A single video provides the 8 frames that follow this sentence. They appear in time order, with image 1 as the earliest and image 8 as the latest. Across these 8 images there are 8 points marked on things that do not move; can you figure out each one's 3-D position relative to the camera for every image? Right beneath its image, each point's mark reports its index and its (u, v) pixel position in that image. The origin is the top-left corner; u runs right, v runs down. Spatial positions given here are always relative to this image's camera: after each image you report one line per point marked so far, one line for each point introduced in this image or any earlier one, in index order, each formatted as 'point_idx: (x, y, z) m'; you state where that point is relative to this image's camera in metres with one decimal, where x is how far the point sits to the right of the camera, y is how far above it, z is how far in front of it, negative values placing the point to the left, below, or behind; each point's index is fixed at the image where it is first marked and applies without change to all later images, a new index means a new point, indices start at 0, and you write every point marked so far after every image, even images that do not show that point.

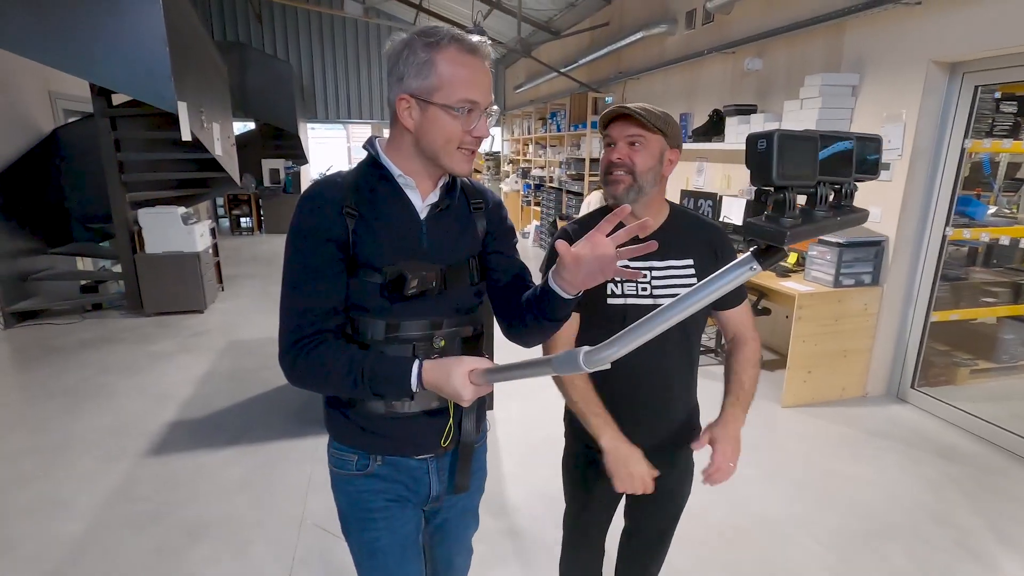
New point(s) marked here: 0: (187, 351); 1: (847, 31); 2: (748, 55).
0: (-2.4, -0.5, +3.9) m
1: (+2.0, +1.6, +3.2) m
2: (+1.8, +1.8, +4.1) m
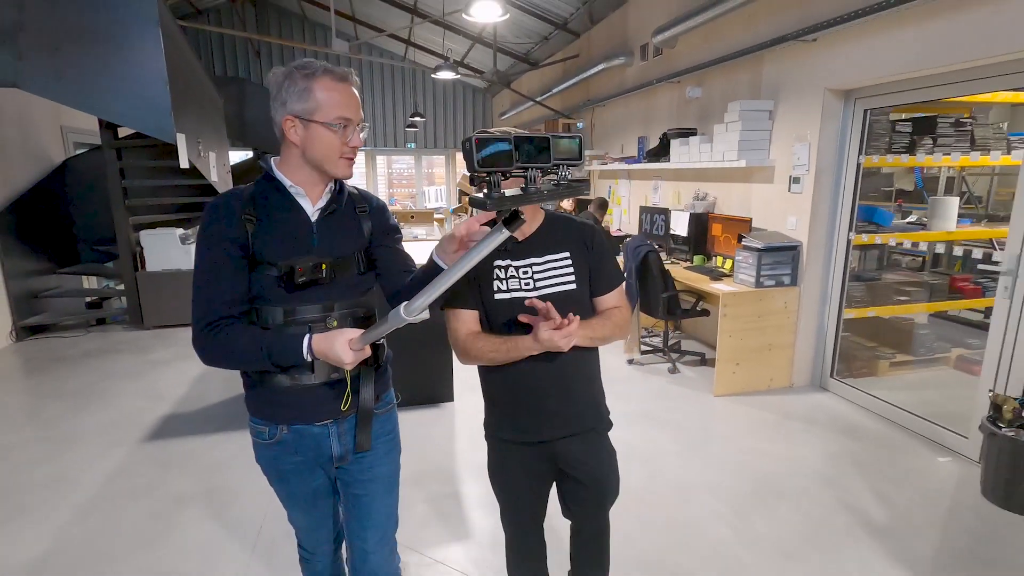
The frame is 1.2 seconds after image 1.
0: (-2.6, -0.6, +4.2) m
1: (+1.7, +1.5, +3.7) m
2: (+1.5, +1.7, +4.5) m
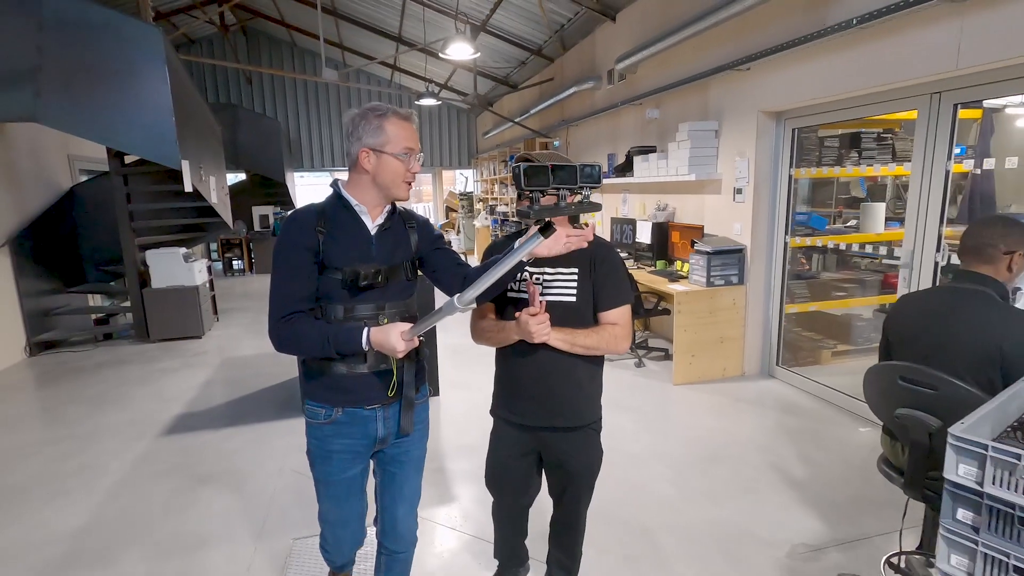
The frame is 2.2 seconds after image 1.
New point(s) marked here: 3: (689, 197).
0: (-2.8, -0.7, +4.6) m
1: (+1.5, +1.5, +4.1) m
2: (+1.3, +1.7, +5.0) m
3: (+1.5, +0.8, +4.4) m
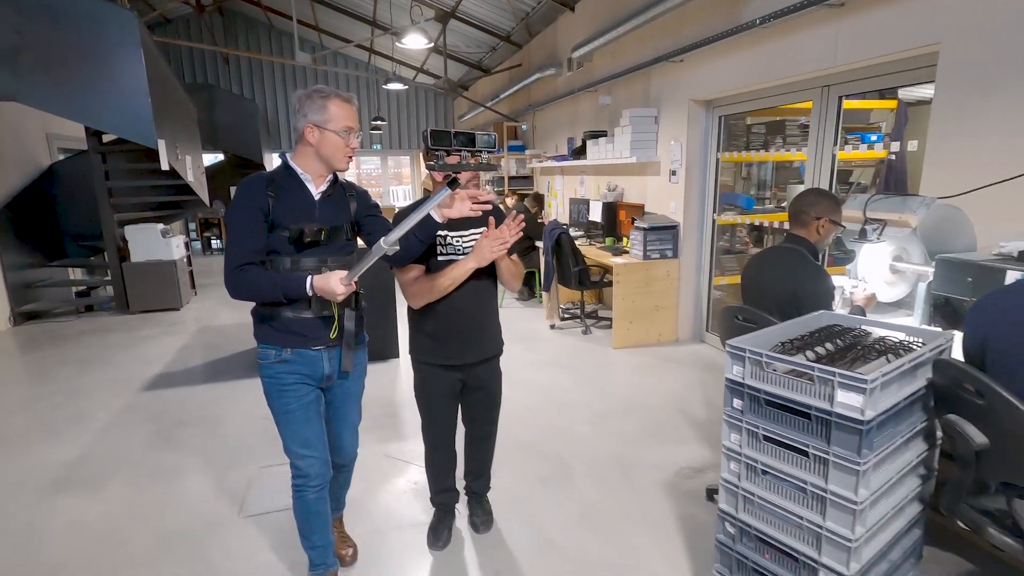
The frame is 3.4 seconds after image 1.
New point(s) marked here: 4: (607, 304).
0: (-3.2, -0.4, +4.9) m
1: (+1.2, +1.8, +4.5) m
2: (+0.9, +1.9, +5.3) m
3: (+1.1, +1.0, +4.8) m
4: (+0.9, -0.2, +5.2) m
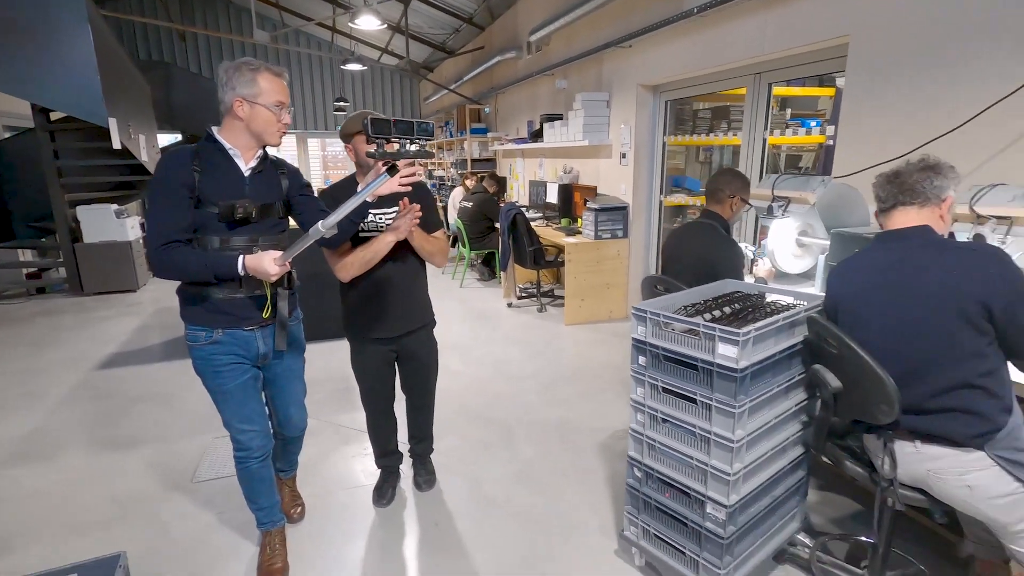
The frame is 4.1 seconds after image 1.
0: (-3.5, -0.3, +4.8) m
1: (+0.8, +1.9, +4.6) m
2: (+0.5, +2.1, +5.4) m
3: (+0.7, +1.2, +4.9) m
4: (+0.5, 0.0, +5.4) m
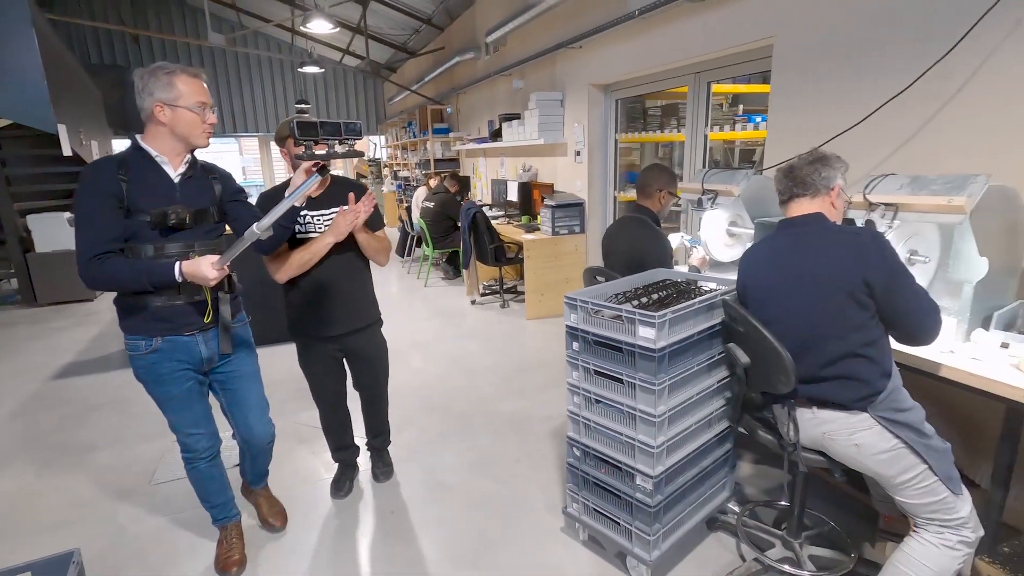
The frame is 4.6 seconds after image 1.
0: (-3.9, -0.3, +4.8) m
1: (+0.4, +2.0, +4.7) m
2: (+0.1, +2.2, +5.5) m
3: (+0.3, +1.2, +5.0) m
4: (+0.2, +0.1, +5.5) m
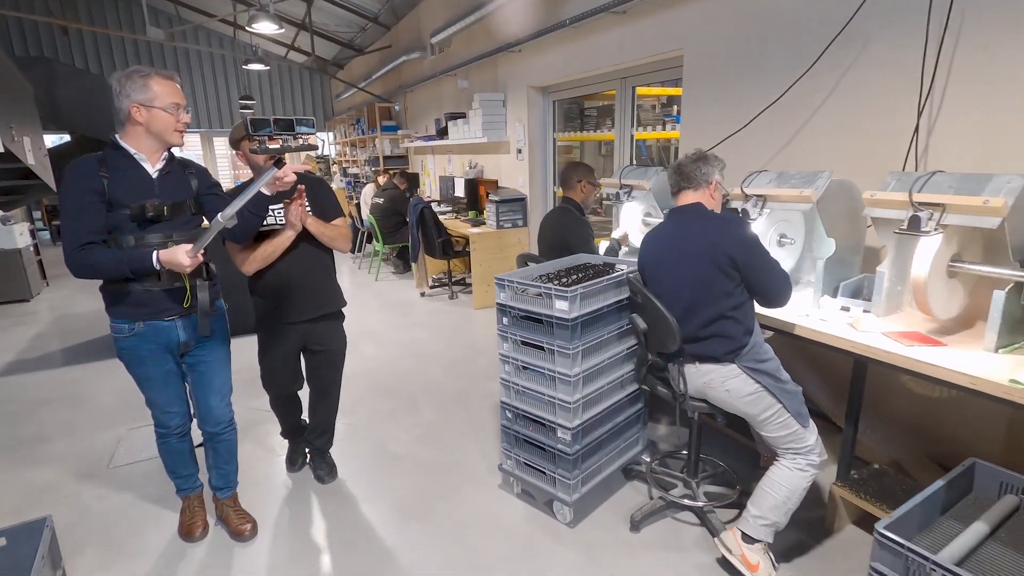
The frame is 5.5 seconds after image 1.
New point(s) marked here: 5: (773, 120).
0: (-4.3, -0.3, +4.7) m
1: (-0.1, +2.1, +5.0) m
2: (-0.5, +2.3, +5.7) m
3: (-0.2, +1.3, +5.3) m
4: (-0.4, +0.2, +5.7) m
5: (+1.2, +0.8, +2.5) m
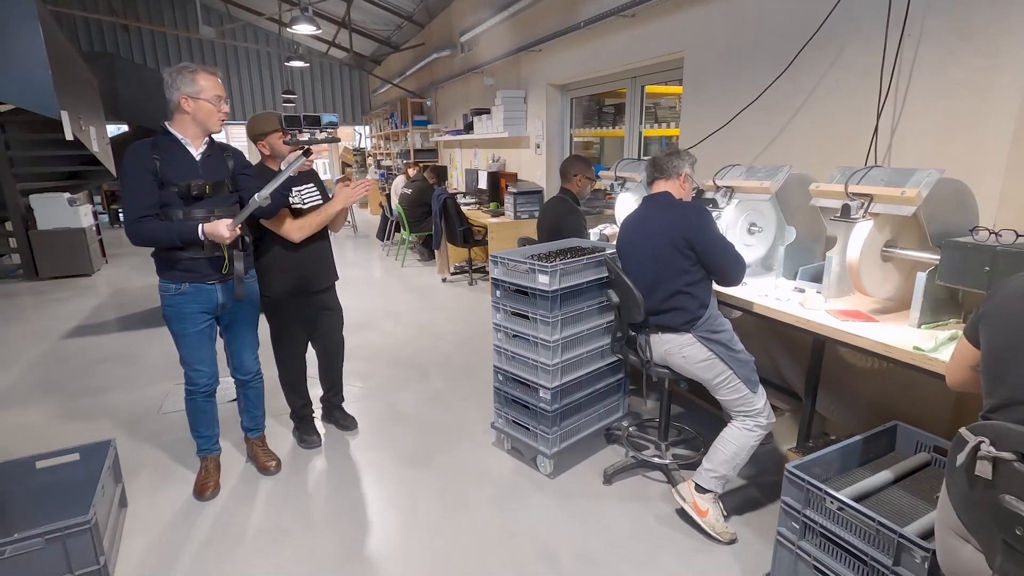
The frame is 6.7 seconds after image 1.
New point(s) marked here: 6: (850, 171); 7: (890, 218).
0: (-4.2, -0.1, +5.2) m
1: (+0.1, +2.2, +5.2) m
2: (-0.3, +2.4, +6.0) m
3: (0.0, +1.4, +5.5) m
4: (-0.2, +0.3, +6.0) m
5: (+1.3, +0.9, +2.7) m
6: (+1.1, +0.4, +1.8) m
7: (+1.2, +0.2, +1.7) m
